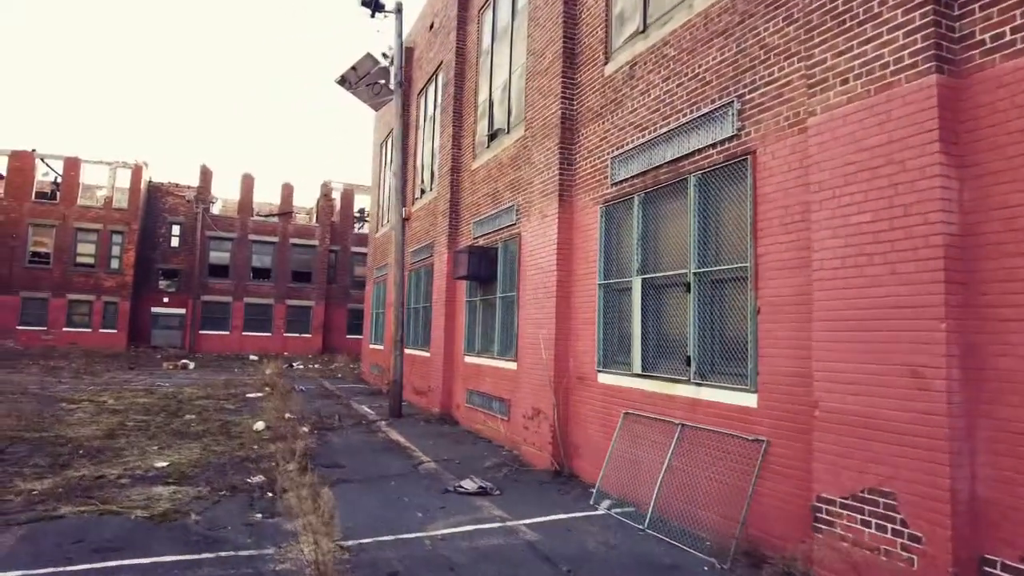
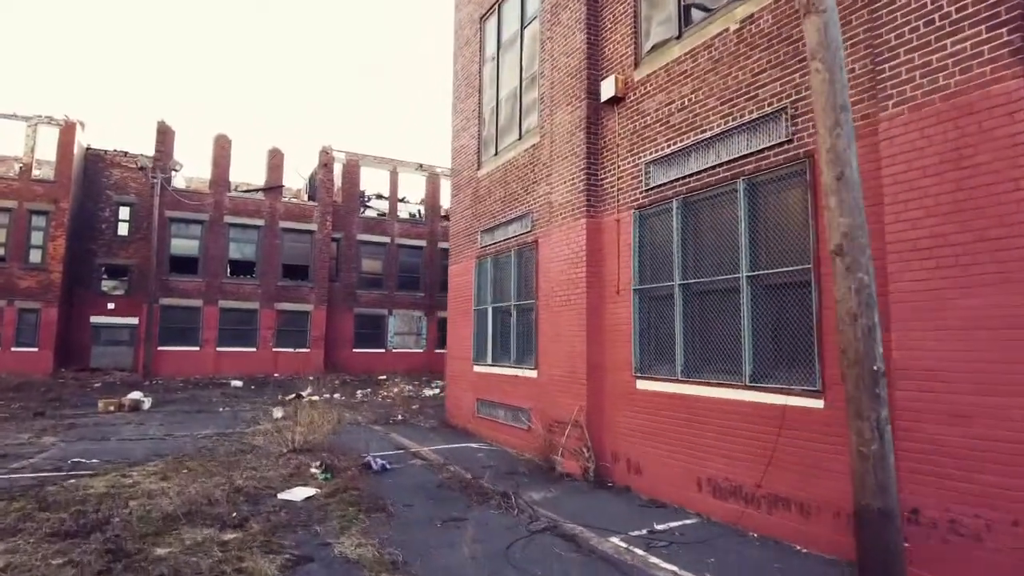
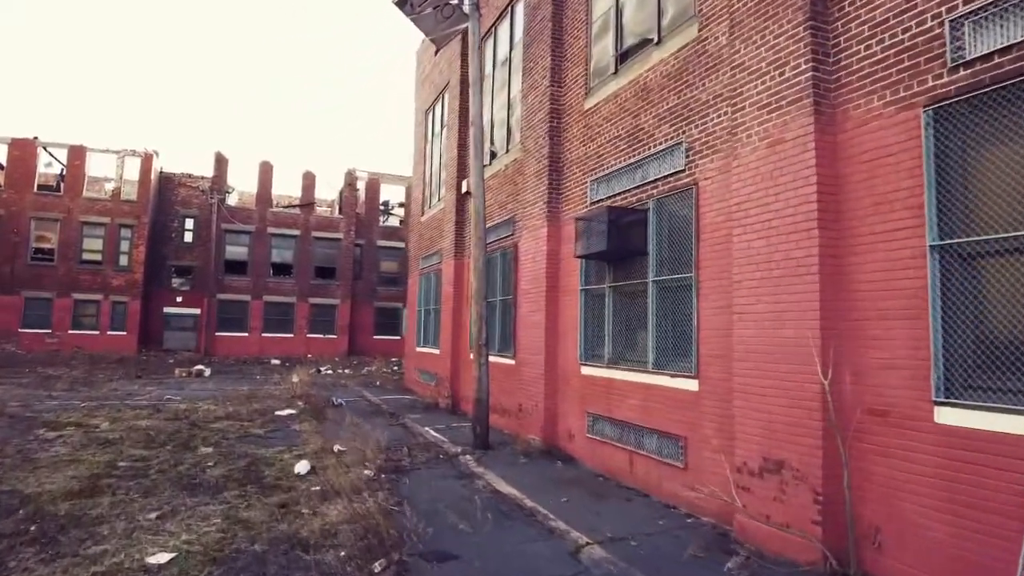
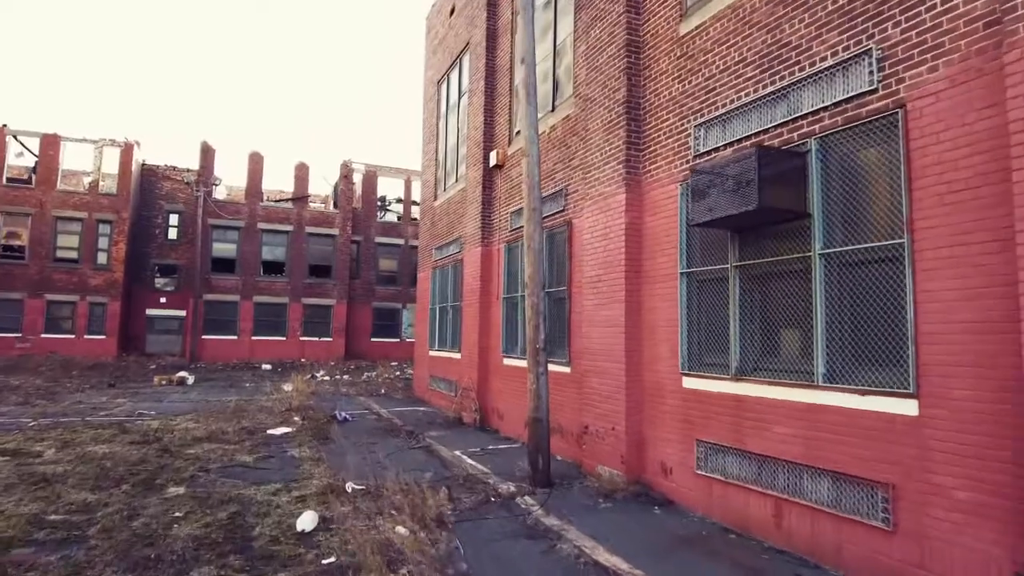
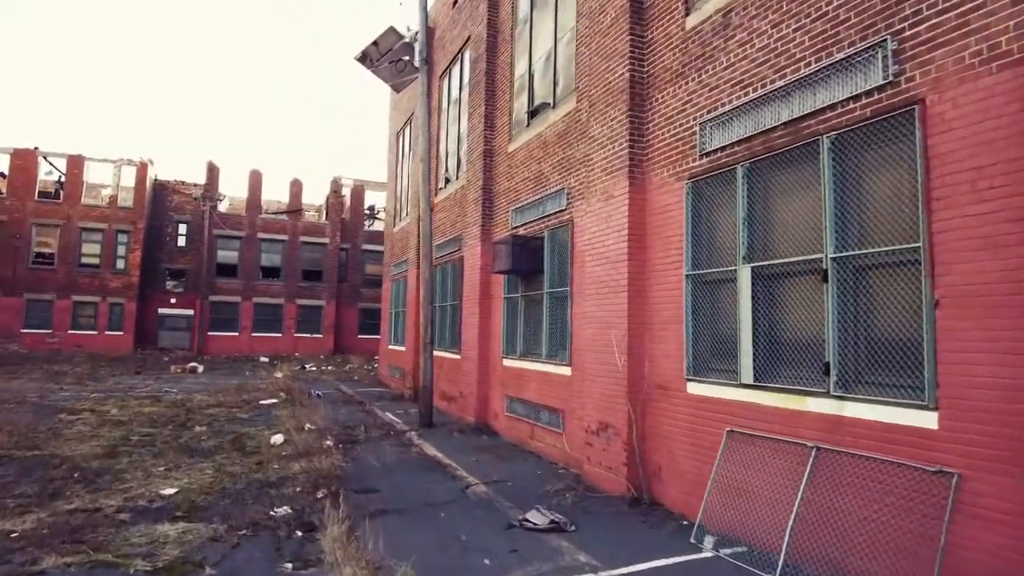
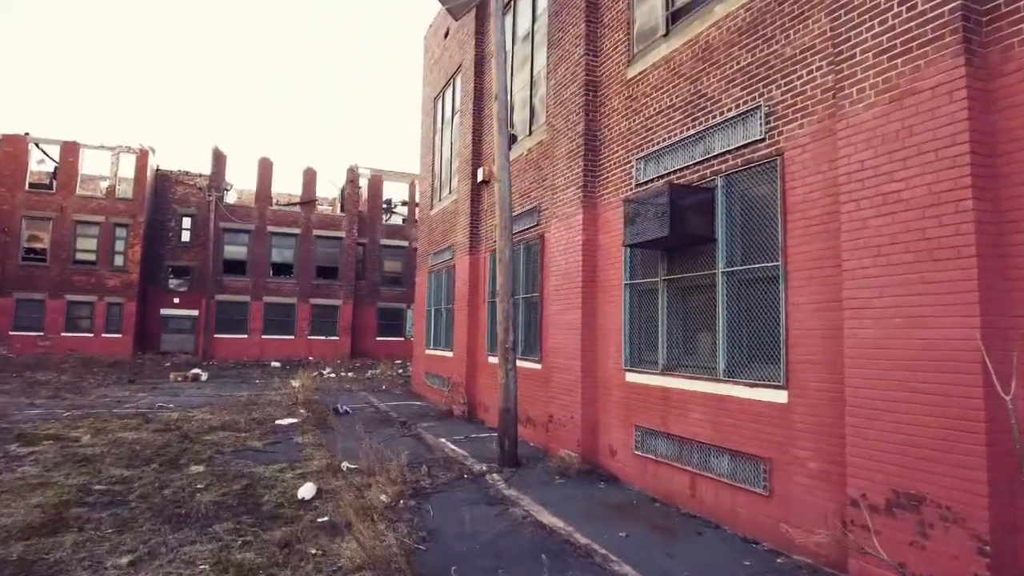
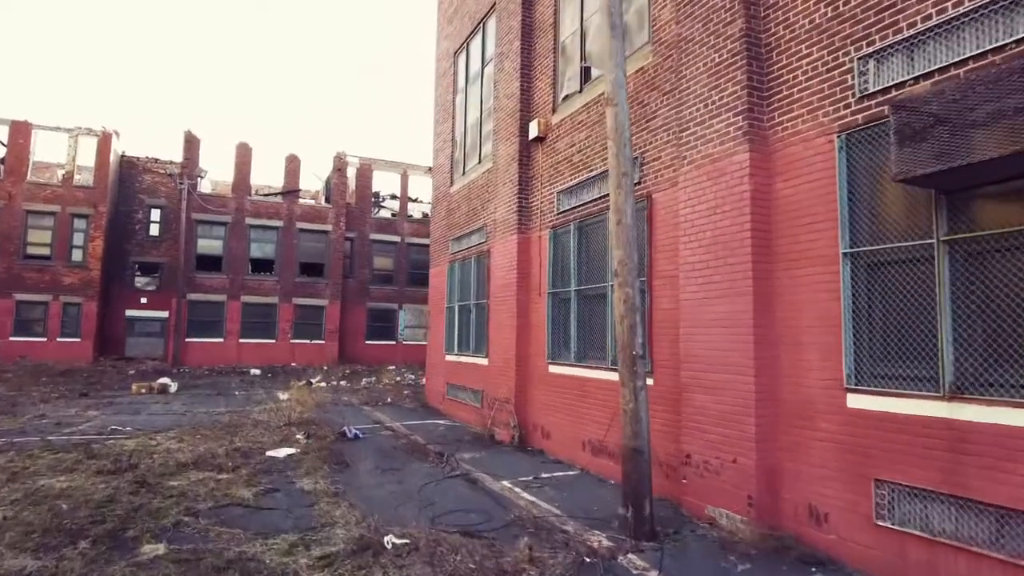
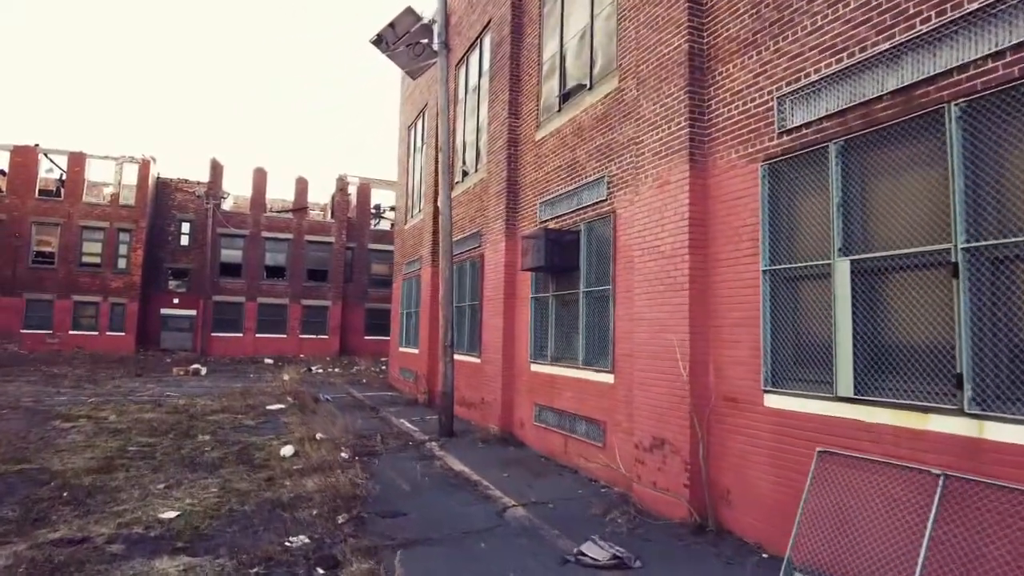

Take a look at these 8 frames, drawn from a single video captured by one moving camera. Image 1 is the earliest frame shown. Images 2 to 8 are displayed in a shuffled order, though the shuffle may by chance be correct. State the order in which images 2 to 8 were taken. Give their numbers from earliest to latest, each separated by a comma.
5, 8, 3, 6, 4, 7, 2
